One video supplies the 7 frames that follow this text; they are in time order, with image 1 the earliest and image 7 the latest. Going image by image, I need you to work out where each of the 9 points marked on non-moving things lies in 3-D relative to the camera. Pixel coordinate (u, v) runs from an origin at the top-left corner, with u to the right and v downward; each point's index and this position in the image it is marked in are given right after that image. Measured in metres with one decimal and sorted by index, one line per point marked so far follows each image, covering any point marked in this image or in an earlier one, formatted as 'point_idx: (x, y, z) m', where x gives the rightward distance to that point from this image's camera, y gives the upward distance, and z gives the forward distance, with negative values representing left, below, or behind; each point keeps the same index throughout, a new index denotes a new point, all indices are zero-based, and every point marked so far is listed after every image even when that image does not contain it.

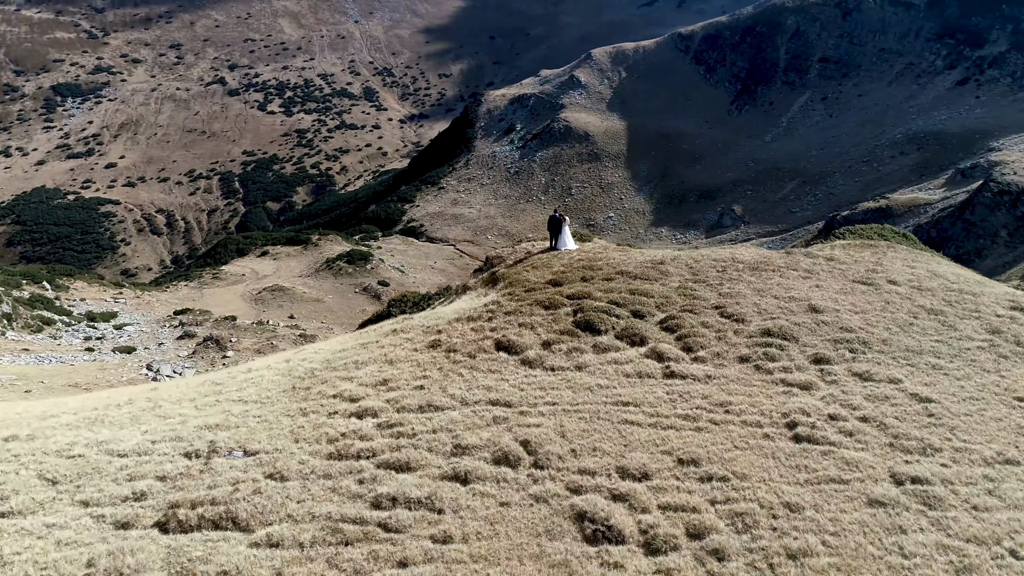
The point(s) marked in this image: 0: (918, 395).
0: (+6.0, -1.6, +11.2) m
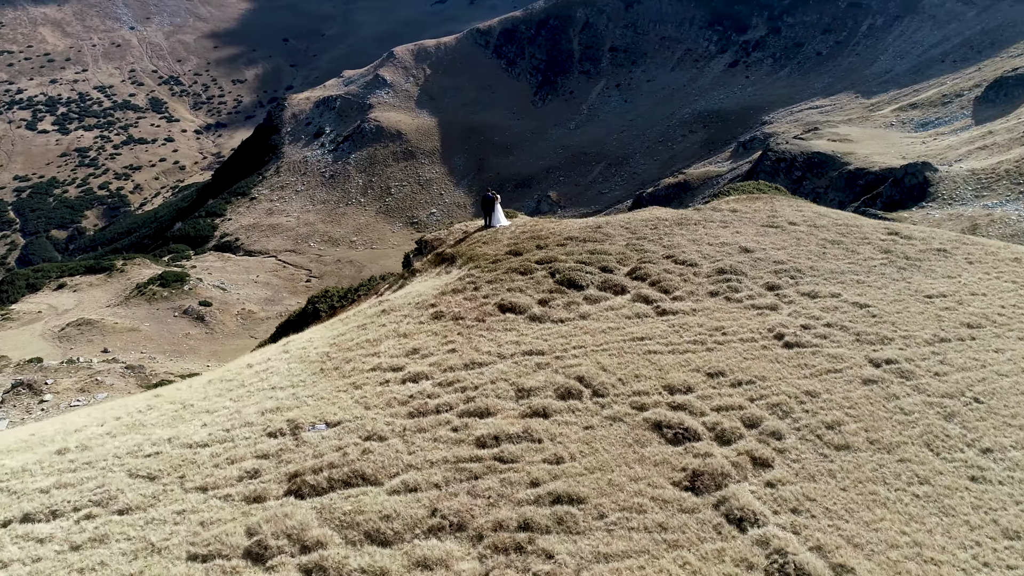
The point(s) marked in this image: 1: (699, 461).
0: (+6.2, -0.3, +13.8) m
1: (+2.2, -2.1, +9.4) m
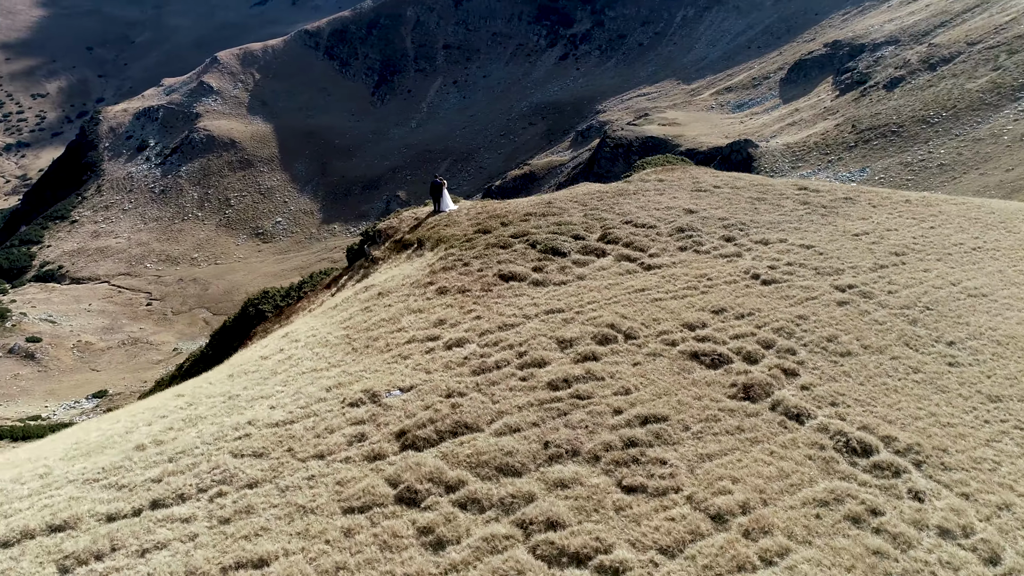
0: (+6.1, +0.9, +16.0) m
1: (+3.2, -1.2, +11.0) m
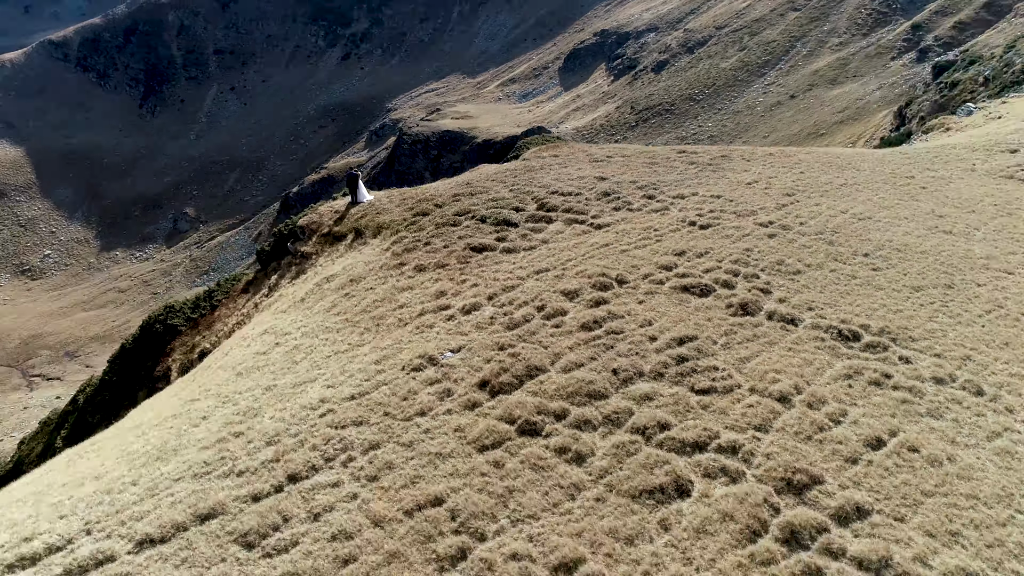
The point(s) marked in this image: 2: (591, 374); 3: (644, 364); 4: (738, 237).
0: (+4.9, +2.3, +18.5) m
1: (+3.6, -0.2, +12.9) m
2: (+1.1, -1.2, +10.7) m
3: (+1.9, -1.1, +10.9) m
4: (+4.6, +1.1, +15.8) m
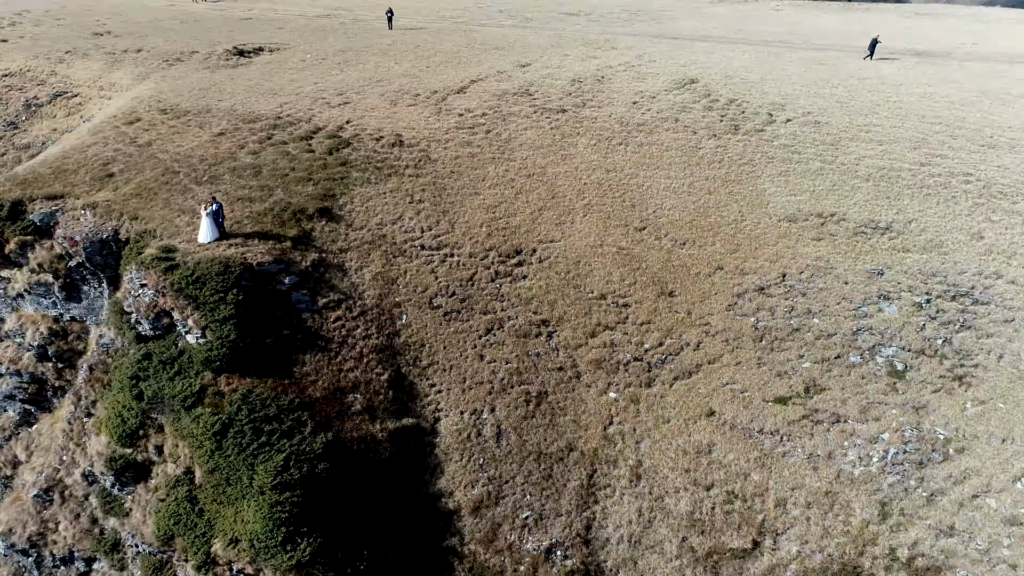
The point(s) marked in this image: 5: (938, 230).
0: (-8.4, +6.4, +27.0) m
1: (-2.3, +7.0, +28.0) m
2: (+0.9, +6.5, +26.8) m
3: (+0.4, +6.8, +27.3) m
4: (-5.6, +6.9, +27.9) m
5: (+10.7, +1.5, +19.2) m
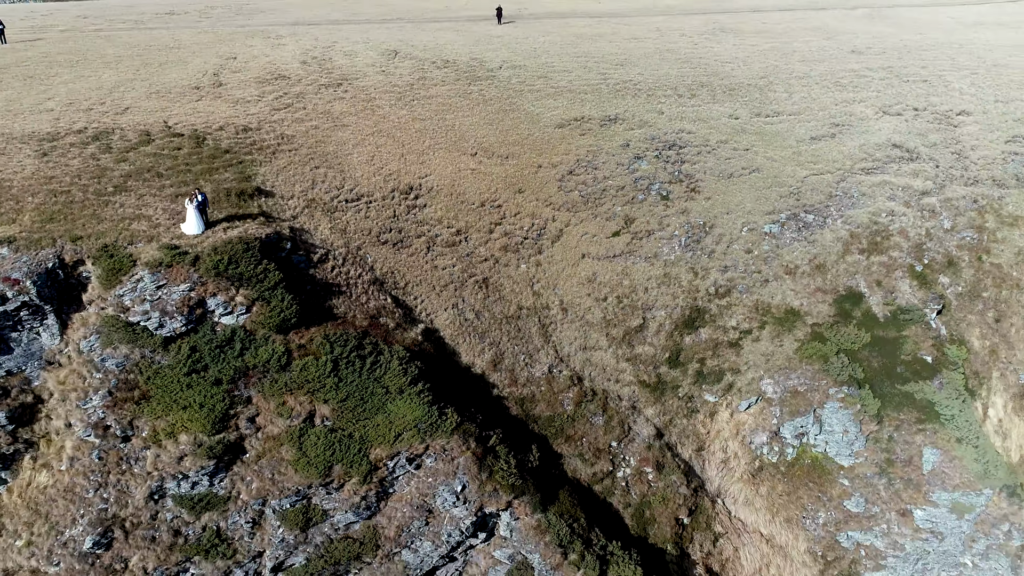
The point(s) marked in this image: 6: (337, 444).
0: (-15.3, +5.3, +25.1) m
1: (-11.5, +7.7, +29.4) m
2: (-8.2, +8.2, +30.5) m
3: (-9.0, +8.3, +30.6) m
4: (-13.8, +6.6, +27.4) m
5: (+5.1, +7.0, +30.9) m
6: (-4.3, -3.9, +18.9) m
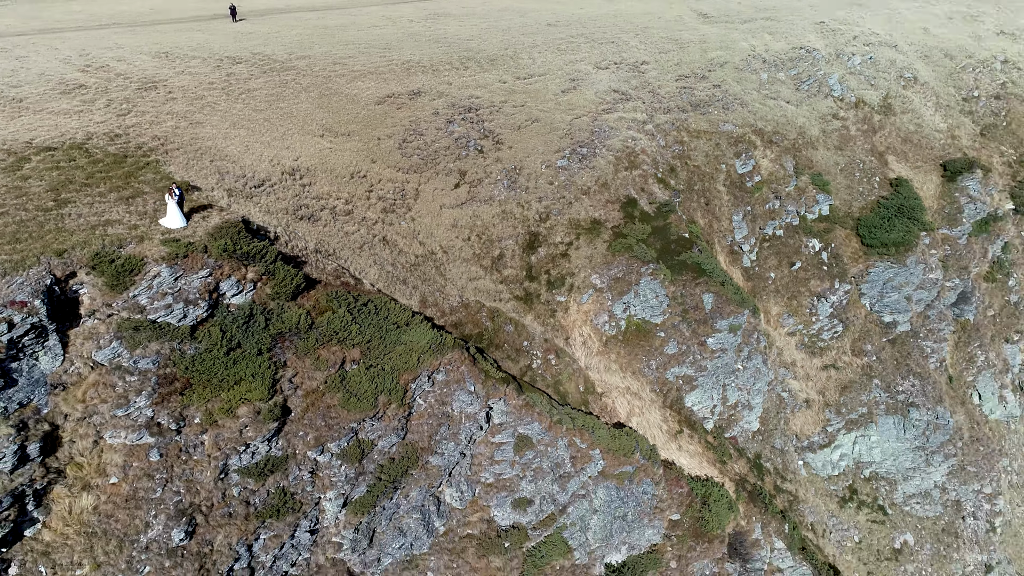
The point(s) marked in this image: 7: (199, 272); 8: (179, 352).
0: (-18.3, +3.6, +21.6) m
1: (-17.6, +6.5, +27.0) m
2: (-15.3, +7.7, +29.5) m
3: (-16.1, +7.6, +29.2) m
4: (-18.3, +5.0, +24.2) m
5: (-3.8, +9.5, +36.0) m
6: (-4.0, -2.6, +21.7) m
7: (-8.2, +0.4, +19.7) m
8: (-8.3, -1.6, +19.3) m
